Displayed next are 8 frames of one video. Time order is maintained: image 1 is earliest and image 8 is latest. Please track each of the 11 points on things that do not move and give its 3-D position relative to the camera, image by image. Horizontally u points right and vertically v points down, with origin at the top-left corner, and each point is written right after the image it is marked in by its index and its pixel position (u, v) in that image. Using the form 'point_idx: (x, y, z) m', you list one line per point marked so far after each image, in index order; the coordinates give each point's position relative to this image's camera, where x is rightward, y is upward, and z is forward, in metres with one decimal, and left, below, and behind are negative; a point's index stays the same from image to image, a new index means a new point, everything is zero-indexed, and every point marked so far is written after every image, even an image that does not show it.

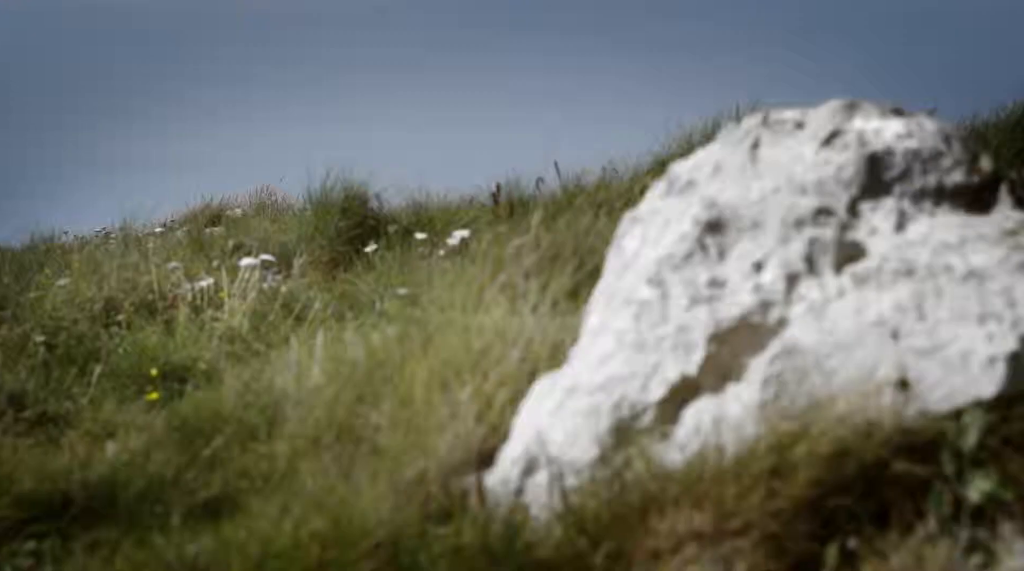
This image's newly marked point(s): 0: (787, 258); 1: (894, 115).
0: (+1.0, +0.1, +4.3) m
1: (+1.5, +0.7, +4.6) m
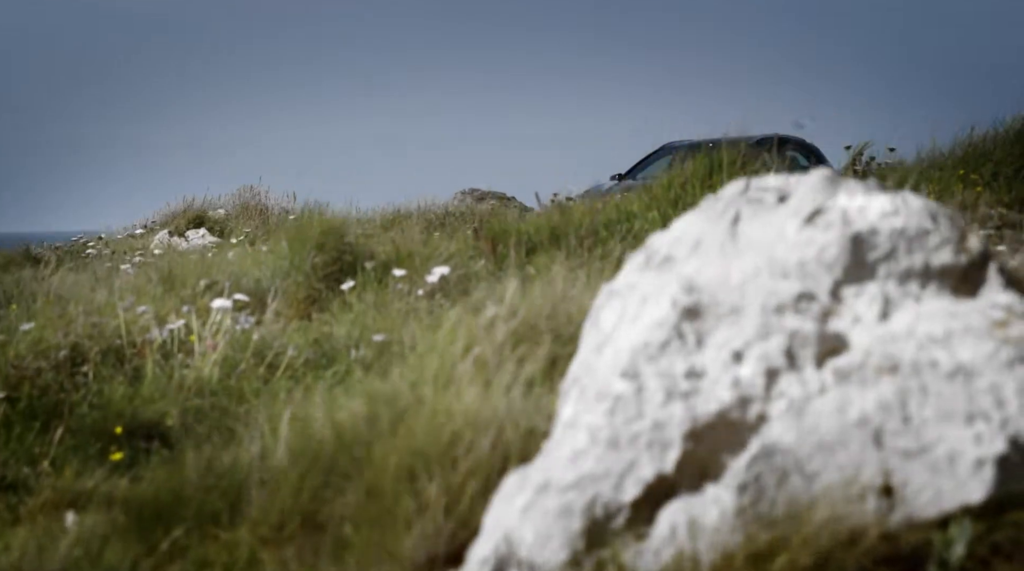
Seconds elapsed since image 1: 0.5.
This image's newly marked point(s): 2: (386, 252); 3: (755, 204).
0: (+0.9, -0.2, +4.1) m
1: (+1.4, +0.4, +4.4) m
2: (-0.7, +0.2, +6.8) m
3: (+0.9, +0.3, +4.5) m
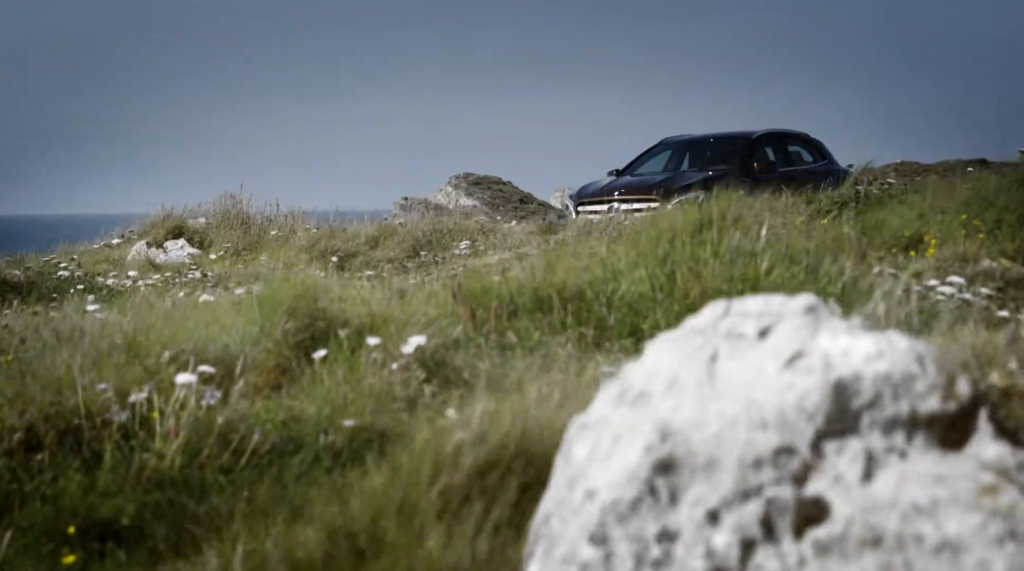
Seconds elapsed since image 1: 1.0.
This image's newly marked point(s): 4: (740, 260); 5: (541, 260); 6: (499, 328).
0: (+0.8, -0.8, +3.8) m
1: (+1.3, -0.2, +4.1) m
2: (-0.9, -0.2, +6.6) m
3: (+0.8, -0.2, +4.2) m
4: (+1.3, +0.1, +6.6) m
5: (+0.2, +0.1, +7.3) m
6: (-0.1, -0.2, +6.4) m
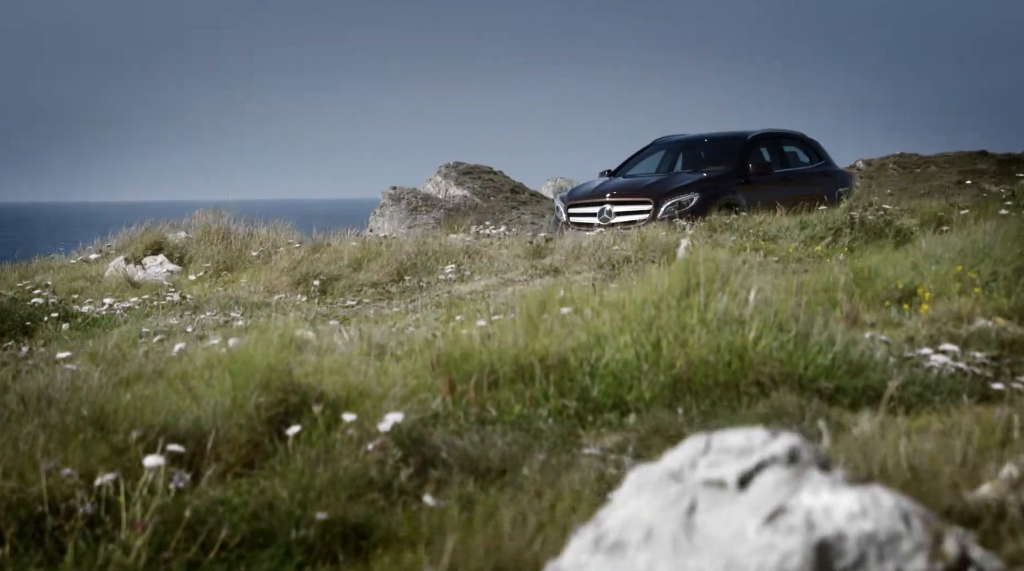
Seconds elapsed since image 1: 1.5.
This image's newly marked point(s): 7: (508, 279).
0: (+0.7, -1.3, +3.7) m
1: (+1.2, -0.7, +3.9) m
2: (-1.0, -0.5, +6.4) m
3: (+0.7, -0.7, +4.0) m
4: (+1.2, -0.2, +6.4) m
5: (+0.1, -0.2, +7.1) m
6: (-0.2, -0.6, +6.2) m
7: (0.0, +0.1, +9.1) m
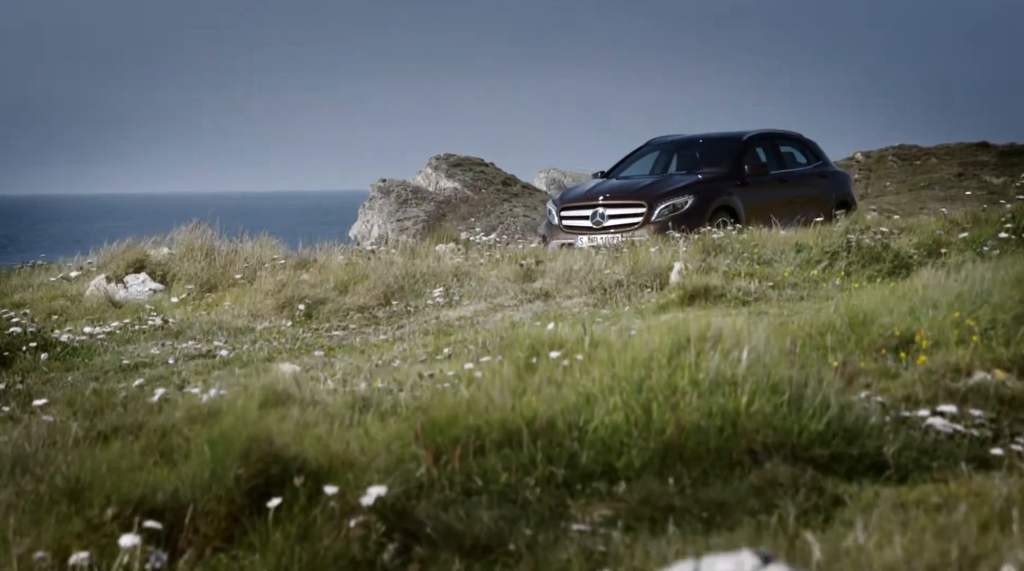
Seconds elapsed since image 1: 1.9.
0: (+0.6, -1.8, +3.5) m
1: (+1.1, -1.1, +3.8) m
2: (-1.0, -0.9, +6.2) m
3: (+0.6, -1.2, +3.9) m
4: (+1.1, -0.6, +6.2) m
5: (0.0, -0.5, +6.9) m
6: (-0.3, -1.0, +6.0) m
7: (-0.1, -0.1, +8.9) m
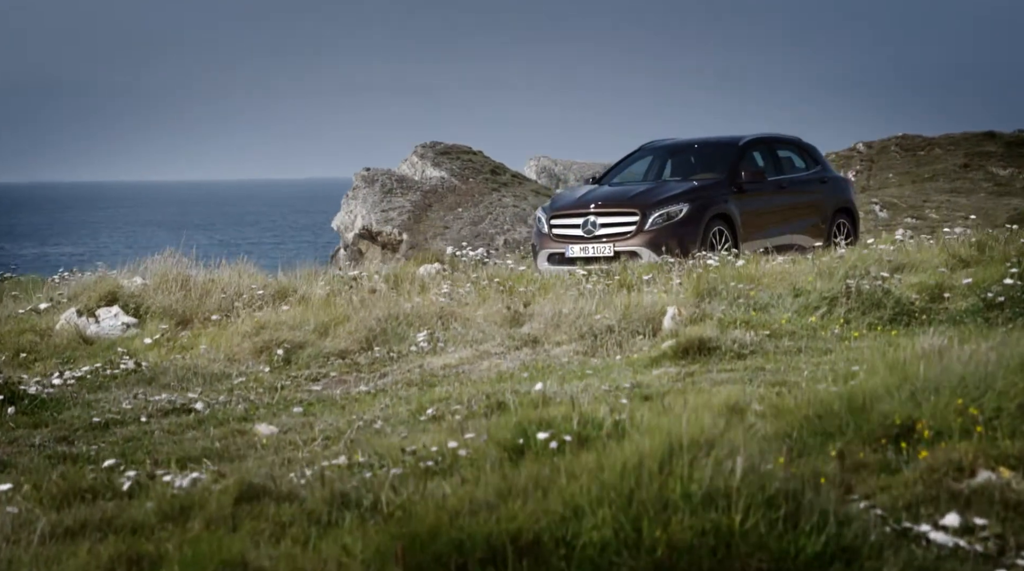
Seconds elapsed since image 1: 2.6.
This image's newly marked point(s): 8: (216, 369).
0: (+0.5, -2.5, +3.3) m
1: (+1.0, -1.9, +3.5) m
2: (-1.1, -1.5, +5.9) m
3: (+0.6, -1.9, +3.7) m
4: (+1.0, -1.1, +5.9) m
5: (-0.1, -1.0, +6.6) m
6: (-0.3, -1.5, +5.8) m
7: (-0.2, -0.5, +8.6) m
8: (-2.2, -0.6, +8.7) m
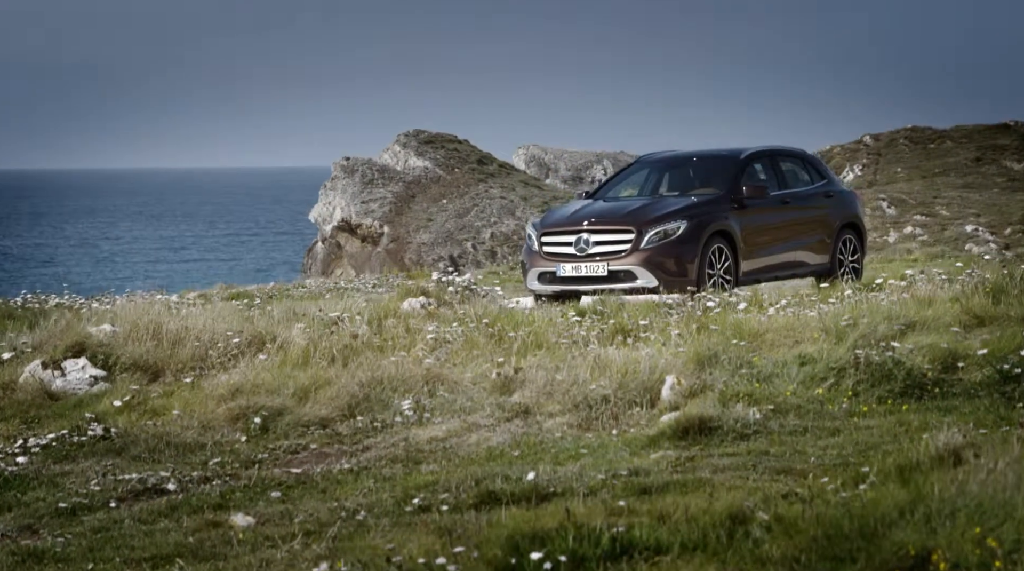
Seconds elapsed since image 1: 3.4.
0: (+0.5, -3.5, +3.1) m
1: (+1.0, -2.9, +3.3) m
2: (-1.2, -2.2, +5.6) m
3: (+0.6, -2.9, +3.4) m
4: (+1.0, -1.9, +5.5) m
5: (-0.1, -1.7, +6.2) m
6: (-0.4, -2.3, +5.4) m
7: (-0.3, -1.0, +8.1) m
8: (-2.3, -1.1, +8.3) m
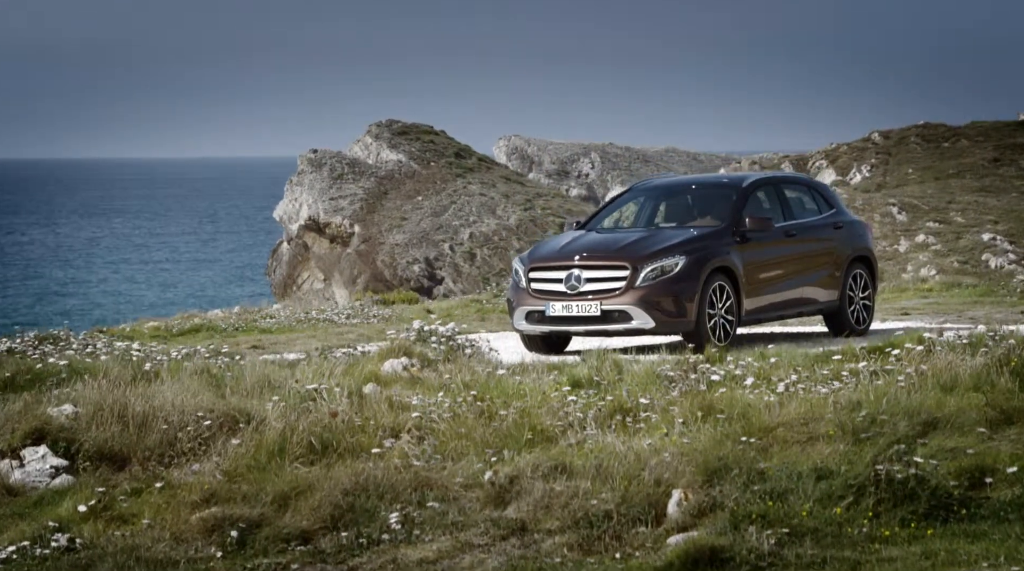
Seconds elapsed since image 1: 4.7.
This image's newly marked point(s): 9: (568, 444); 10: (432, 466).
0: (+0.7, -4.9, +3.0) m
1: (+1.2, -4.2, +3.1) m
2: (-1.1, -3.3, +5.2) m
3: (+0.7, -4.2, +3.2) m
4: (+1.1, -2.9, +5.2) m
5: (-0.1, -2.6, +5.8) m
6: (-0.3, -3.4, +5.1) m
7: (-0.3, -1.7, +7.5) m
8: (-2.3, -1.8, +7.6) m
9: (+0.4, -1.1, +8.1) m
10: (-0.6, -1.2, +8.1) m
